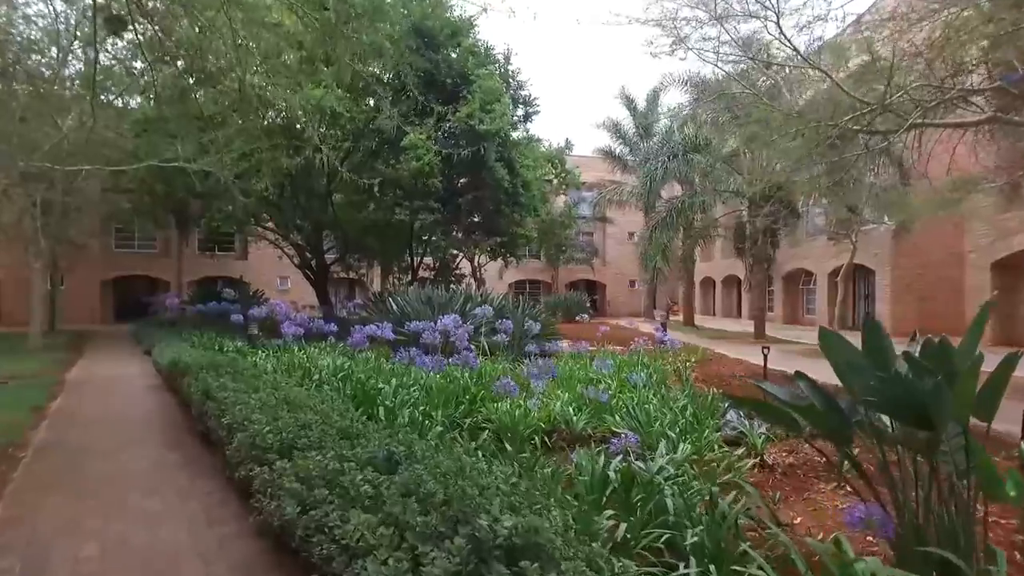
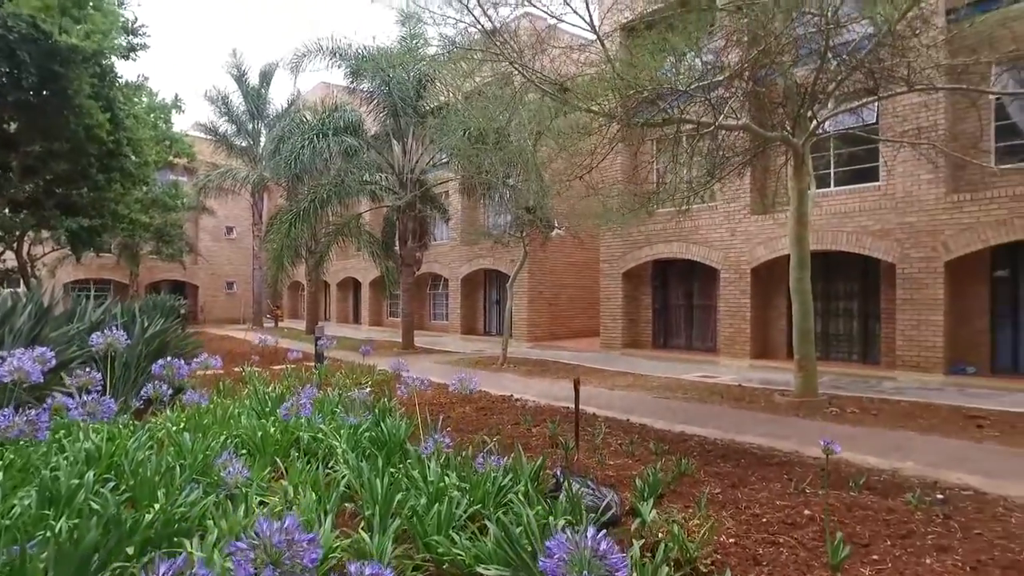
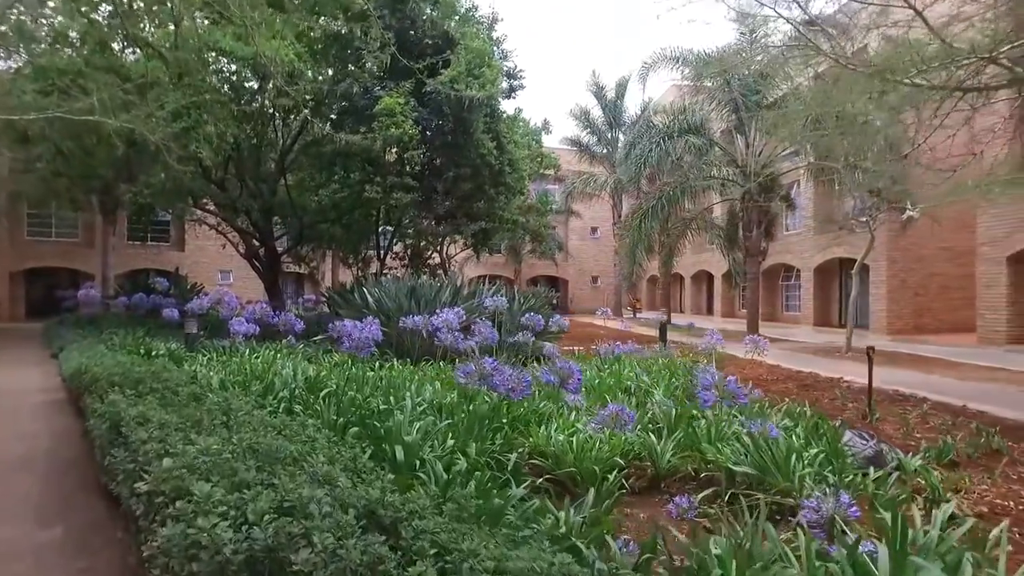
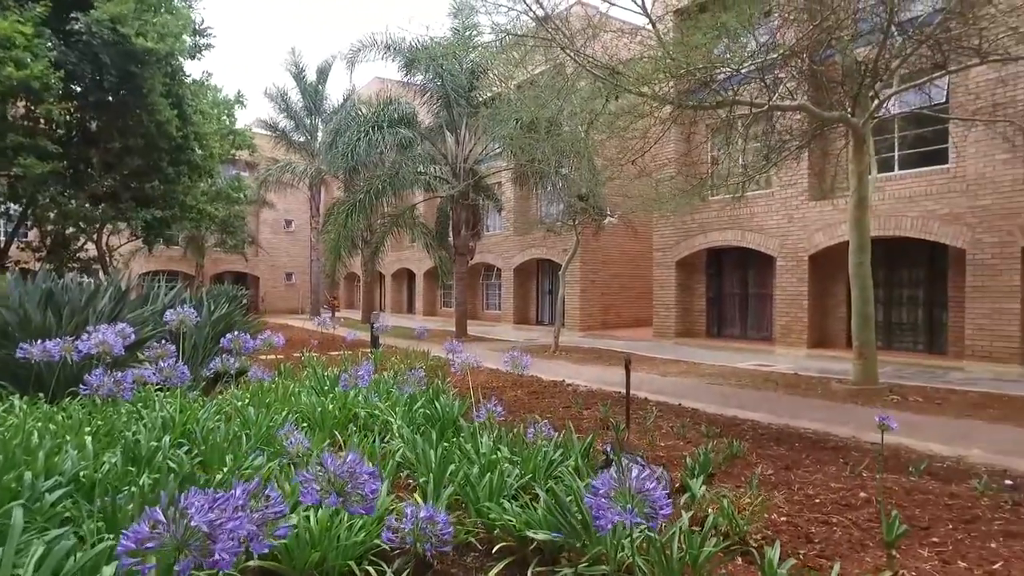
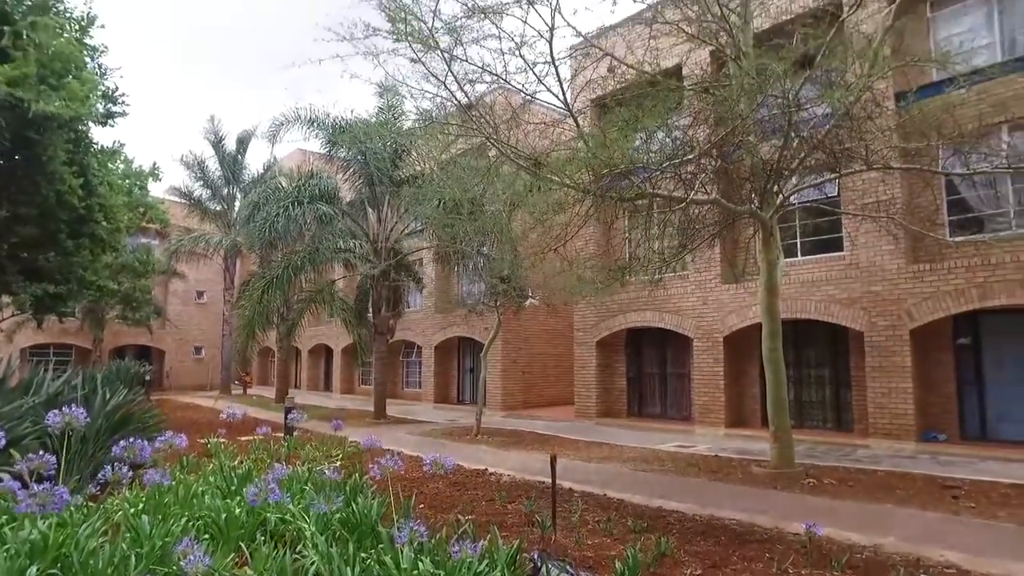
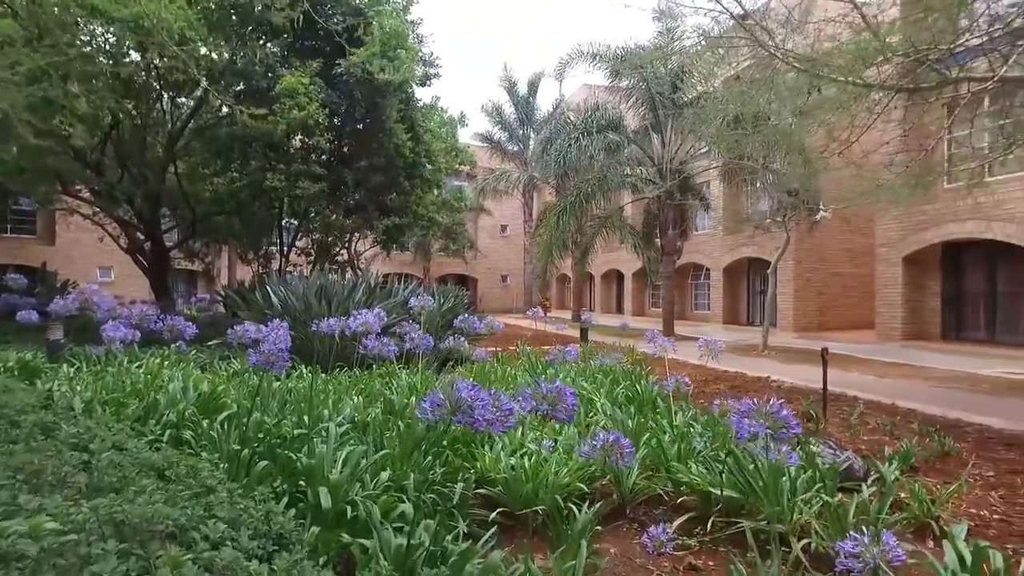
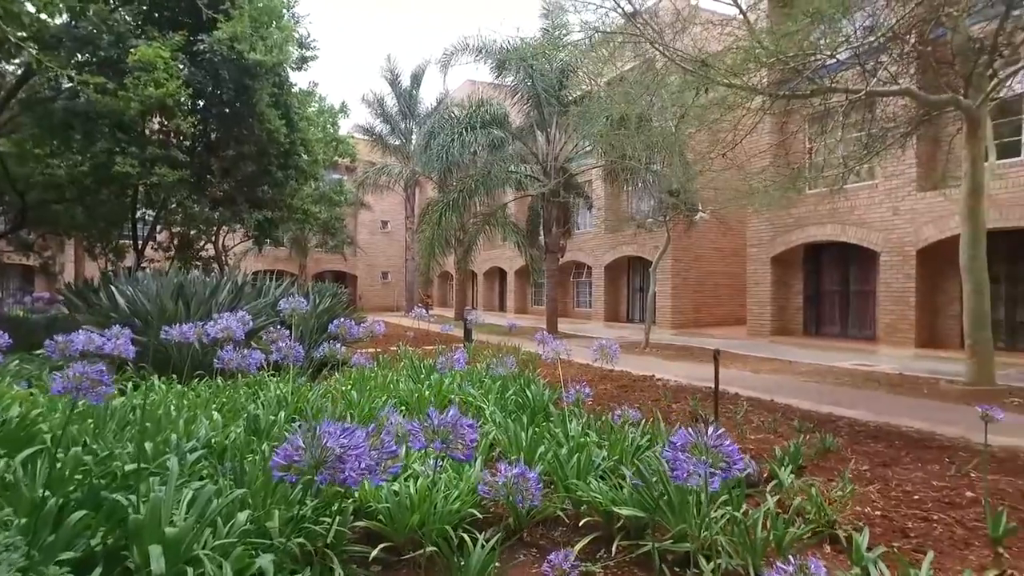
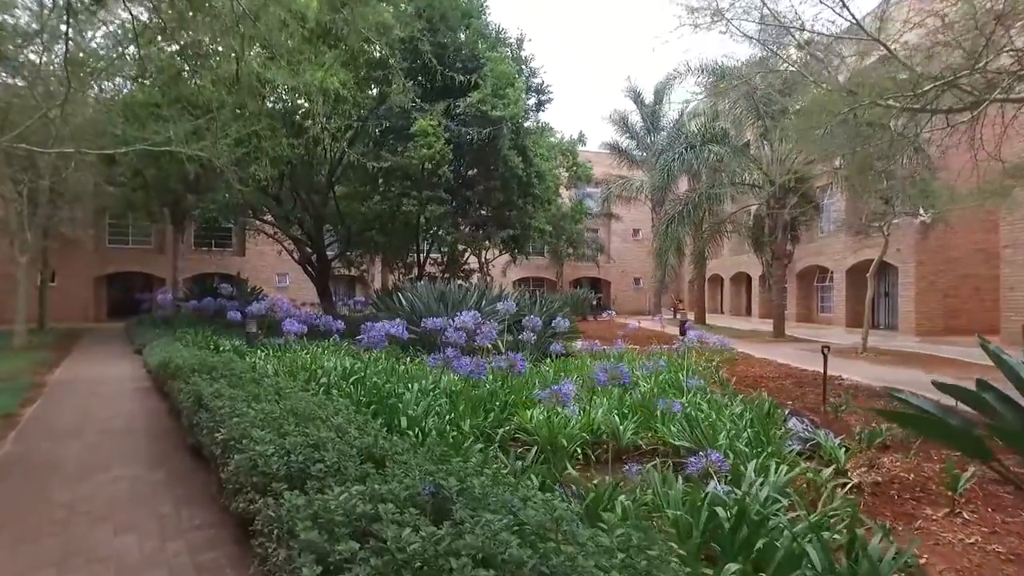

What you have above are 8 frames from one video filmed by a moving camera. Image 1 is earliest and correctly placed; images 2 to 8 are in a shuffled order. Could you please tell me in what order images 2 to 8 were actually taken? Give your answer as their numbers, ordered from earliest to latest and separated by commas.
8, 3, 6, 7, 4, 2, 5
